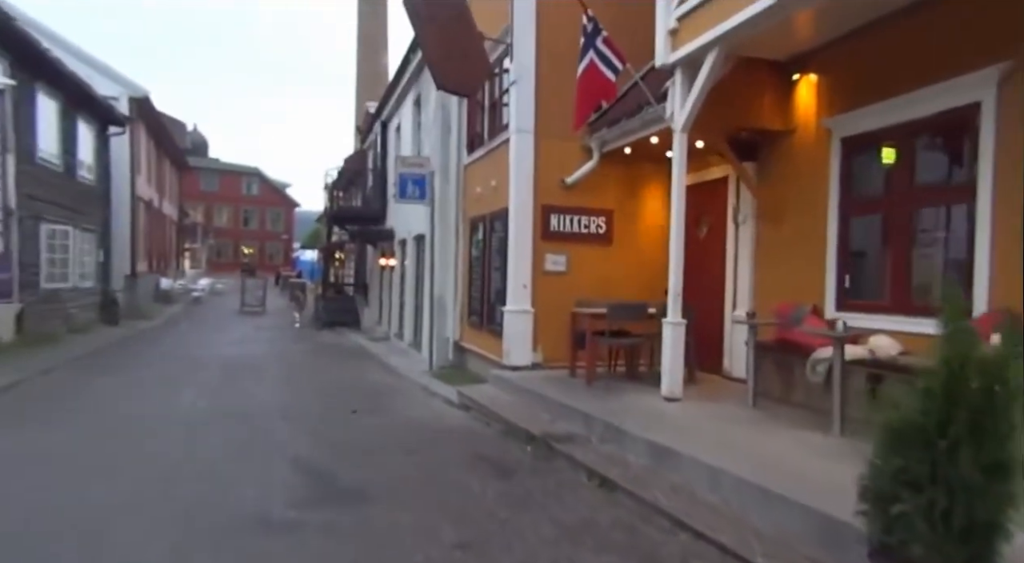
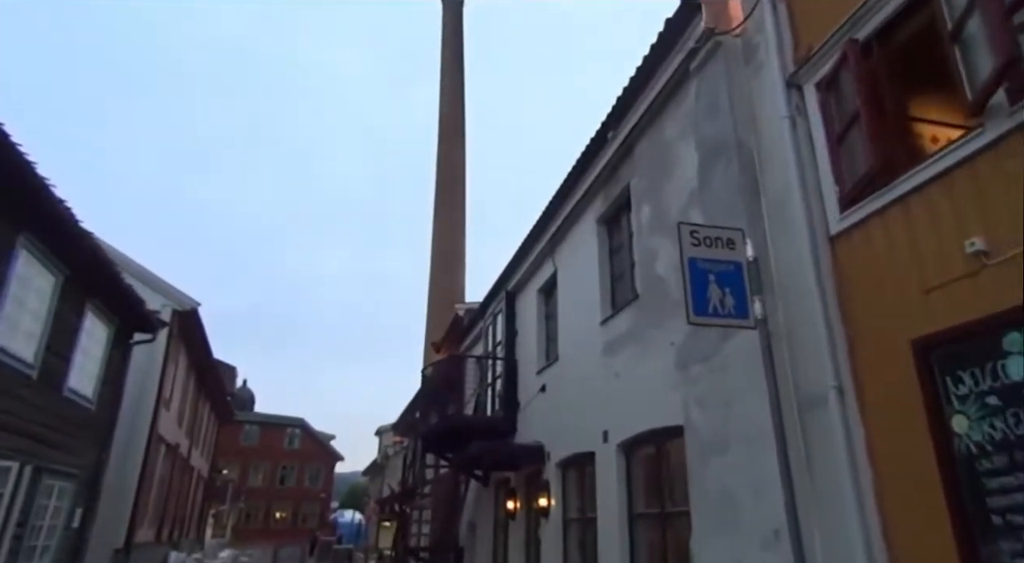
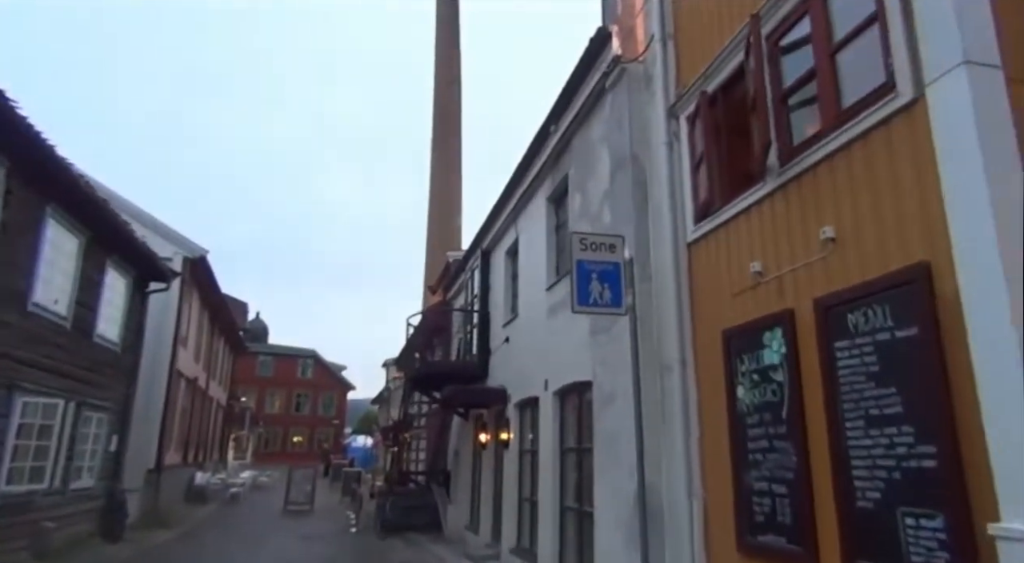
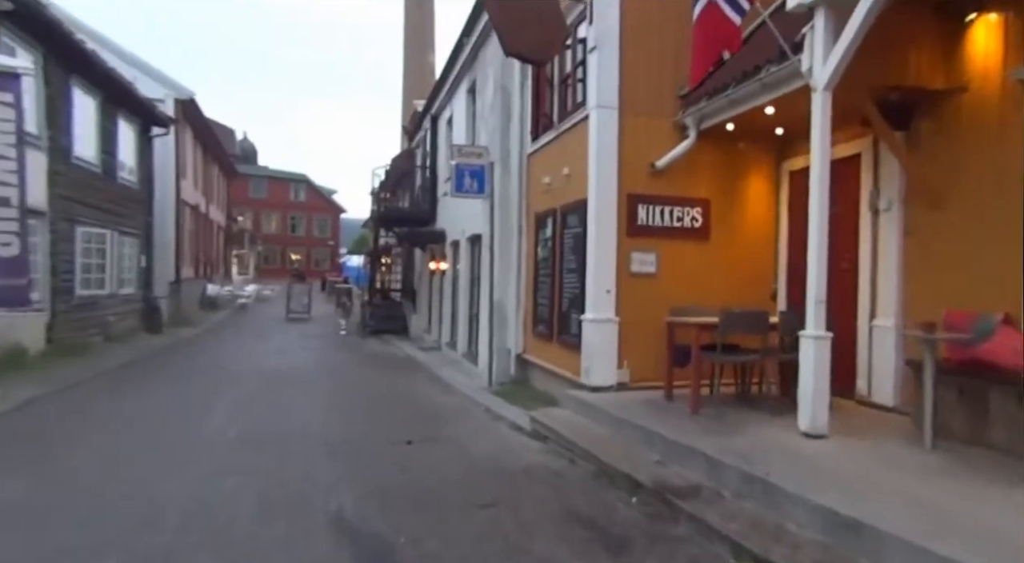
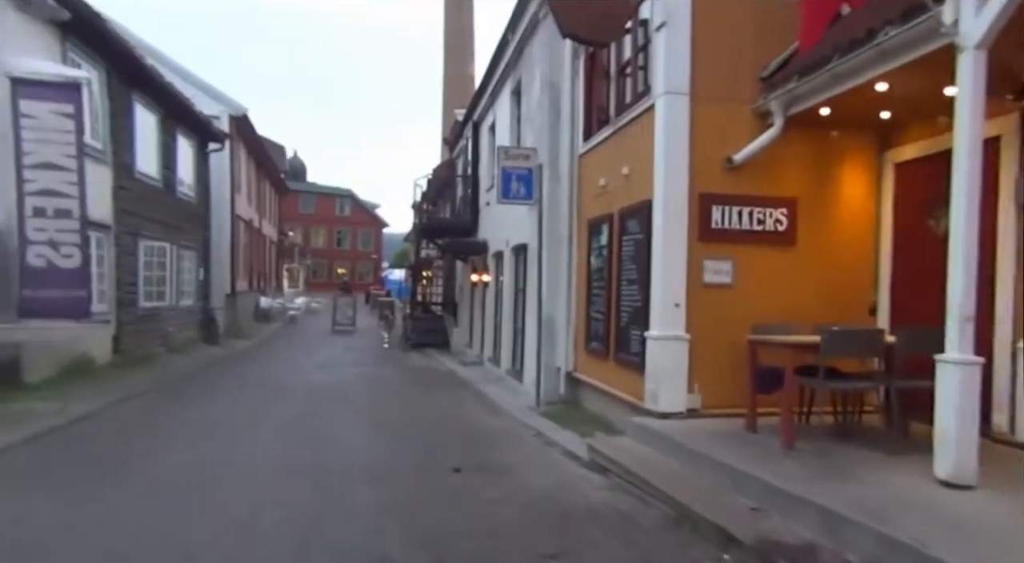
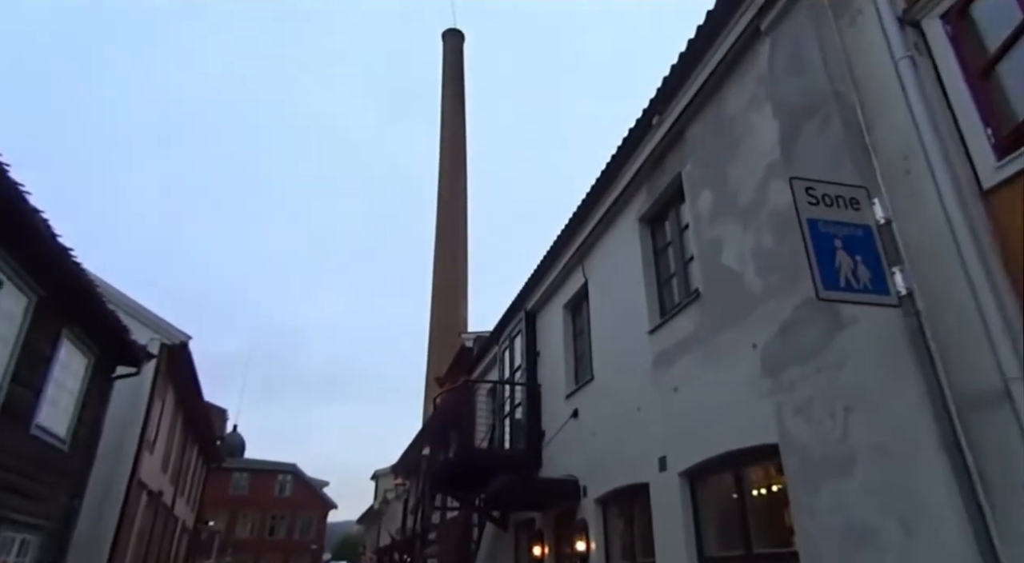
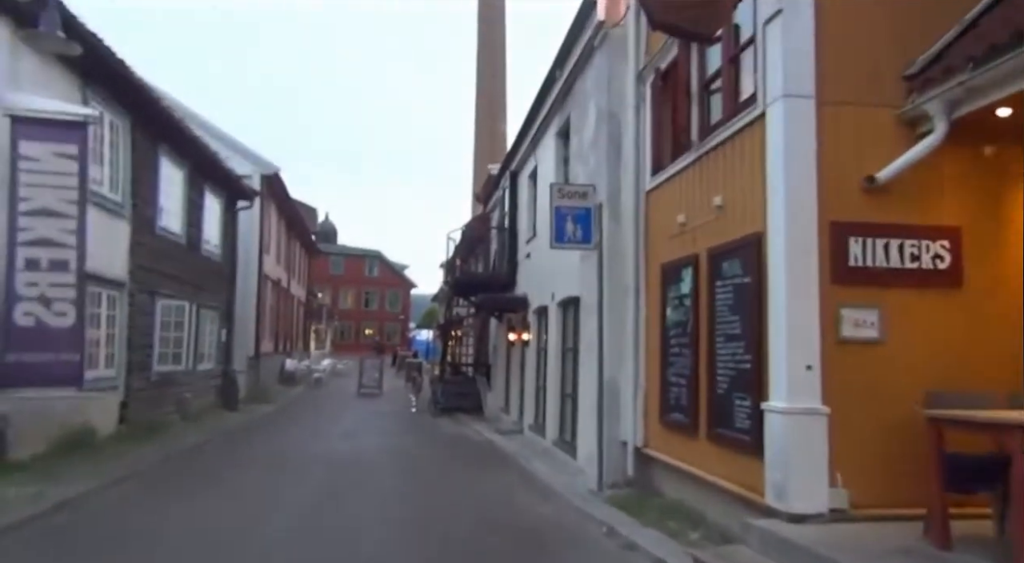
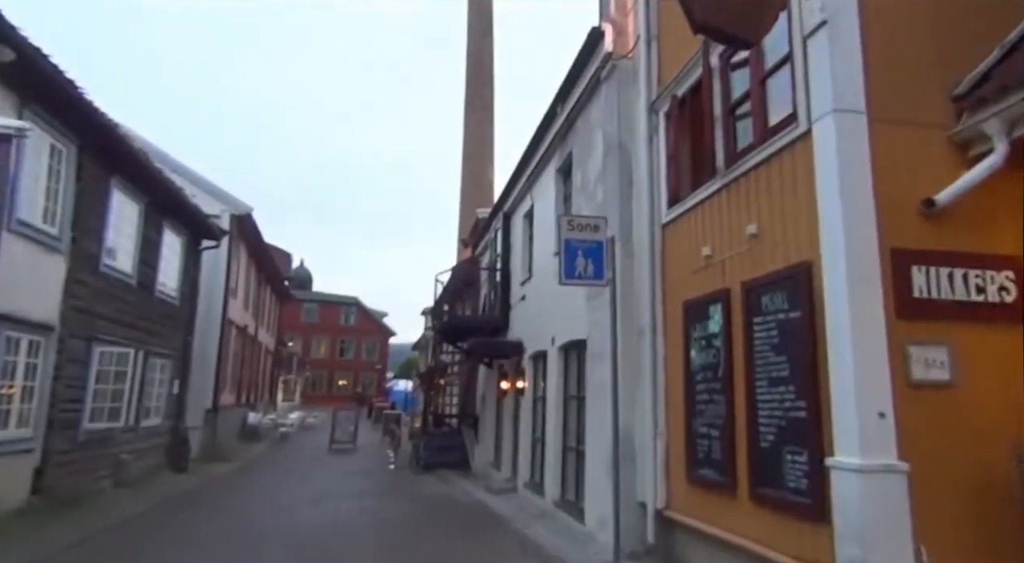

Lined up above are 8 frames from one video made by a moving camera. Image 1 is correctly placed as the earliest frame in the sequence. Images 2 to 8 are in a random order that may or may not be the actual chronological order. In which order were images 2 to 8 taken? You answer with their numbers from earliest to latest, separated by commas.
4, 5, 7, 8, 3, 2, 6
